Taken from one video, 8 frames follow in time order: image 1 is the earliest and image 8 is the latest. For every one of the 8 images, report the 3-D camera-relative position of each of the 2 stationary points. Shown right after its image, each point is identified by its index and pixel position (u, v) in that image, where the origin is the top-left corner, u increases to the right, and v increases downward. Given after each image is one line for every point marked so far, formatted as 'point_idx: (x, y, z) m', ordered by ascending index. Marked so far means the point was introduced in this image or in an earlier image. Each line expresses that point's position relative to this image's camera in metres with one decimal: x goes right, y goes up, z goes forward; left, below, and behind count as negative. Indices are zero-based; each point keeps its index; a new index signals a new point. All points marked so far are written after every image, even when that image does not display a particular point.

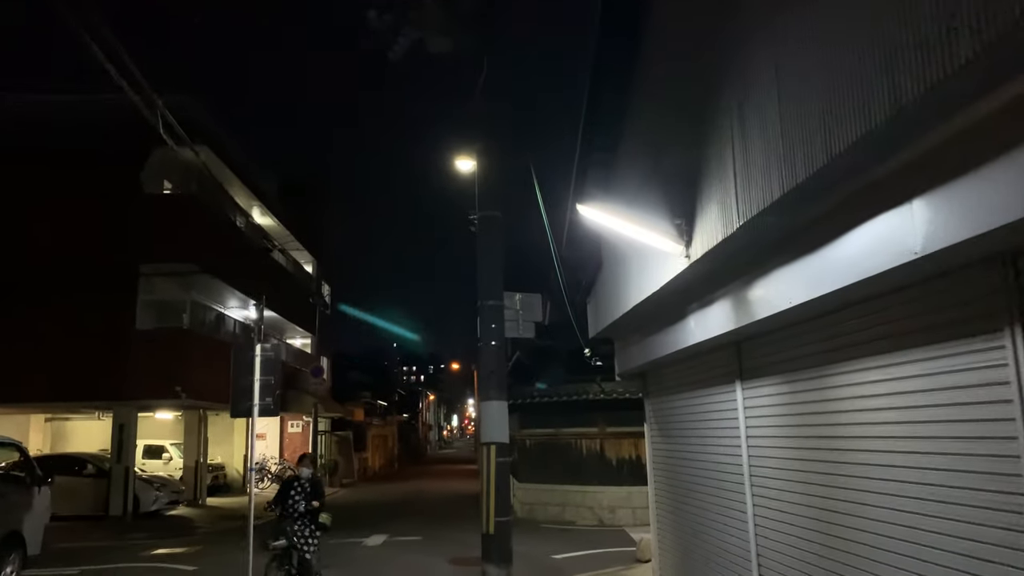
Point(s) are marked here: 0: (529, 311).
0: (+0.2, -0.3, +10.2) m
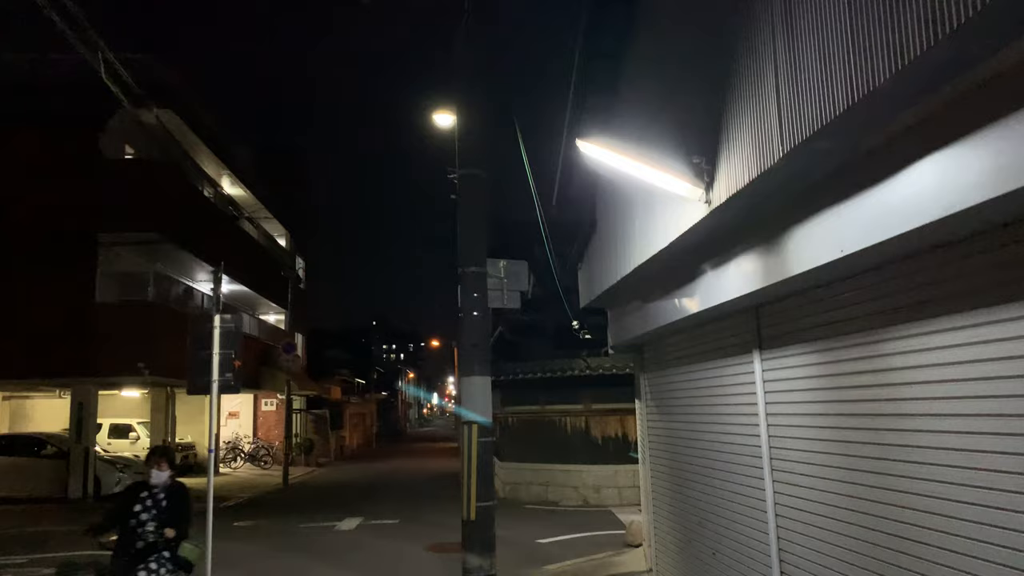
0: (0.0, +0.1, +9.4) m
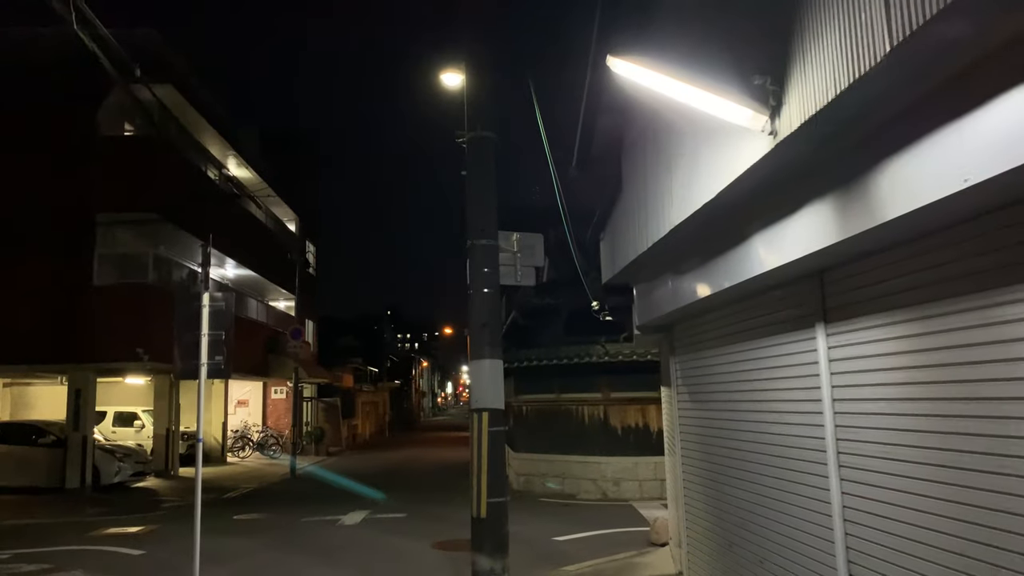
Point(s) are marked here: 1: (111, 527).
0: (+0.2, +0.4, +8.6) m
1: (-6.6, -3.9, +13.2) m
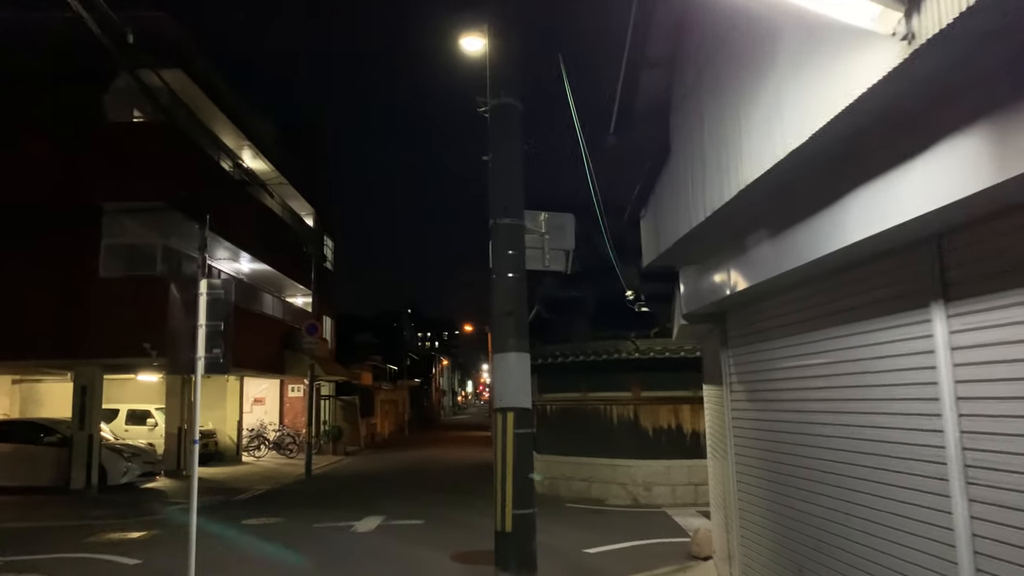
0: (+0.5, +0.5, +7.7) m
1: (-6.2, -3.8, +12.5) m
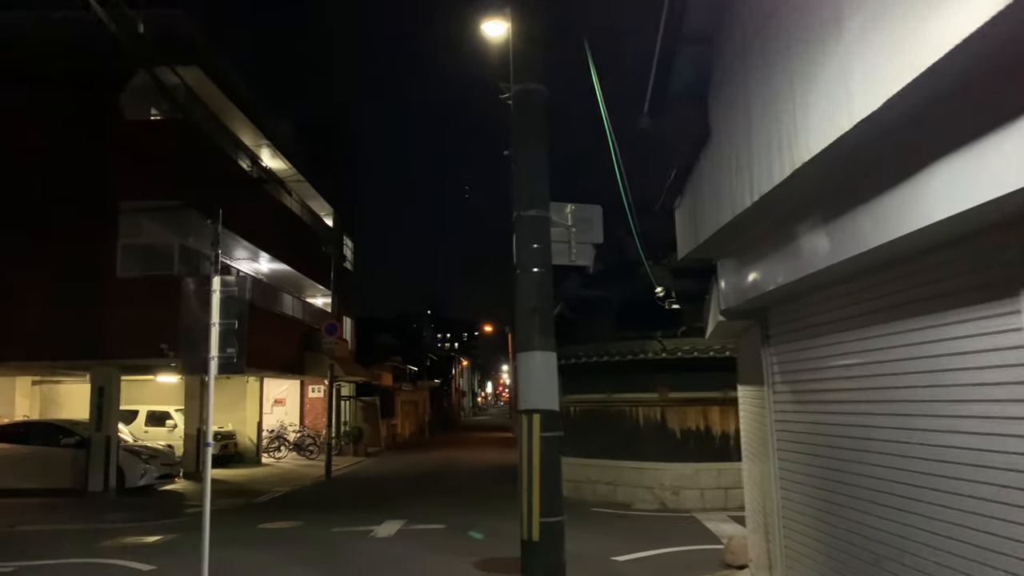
0: (+0.7, +0.5, +7.3) m
1: (-5.8, -3.8, +12.2) m
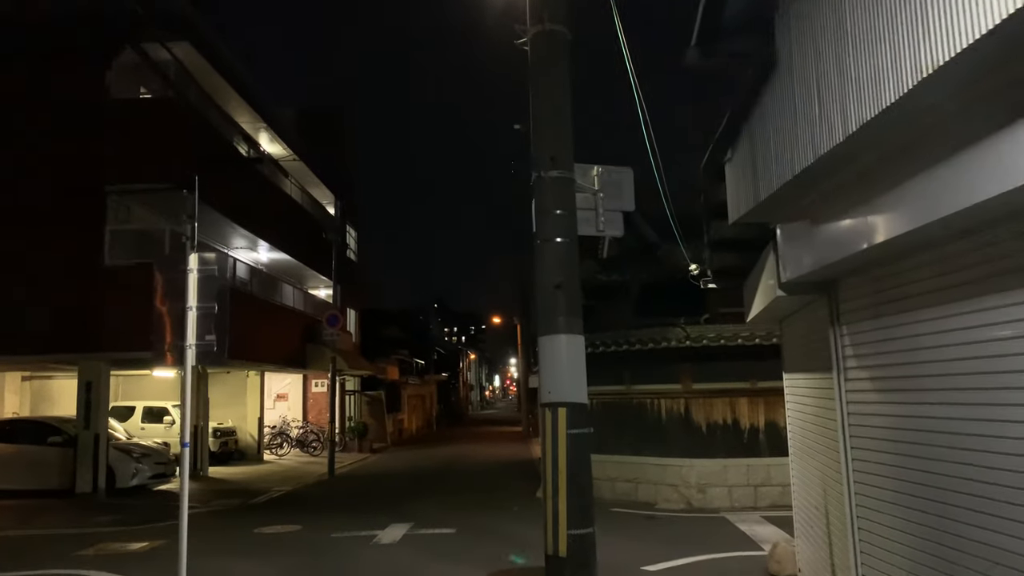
0: (+0.8, +0.7, +6.3) m
1: (-5.6, -3.6, +11.4) m
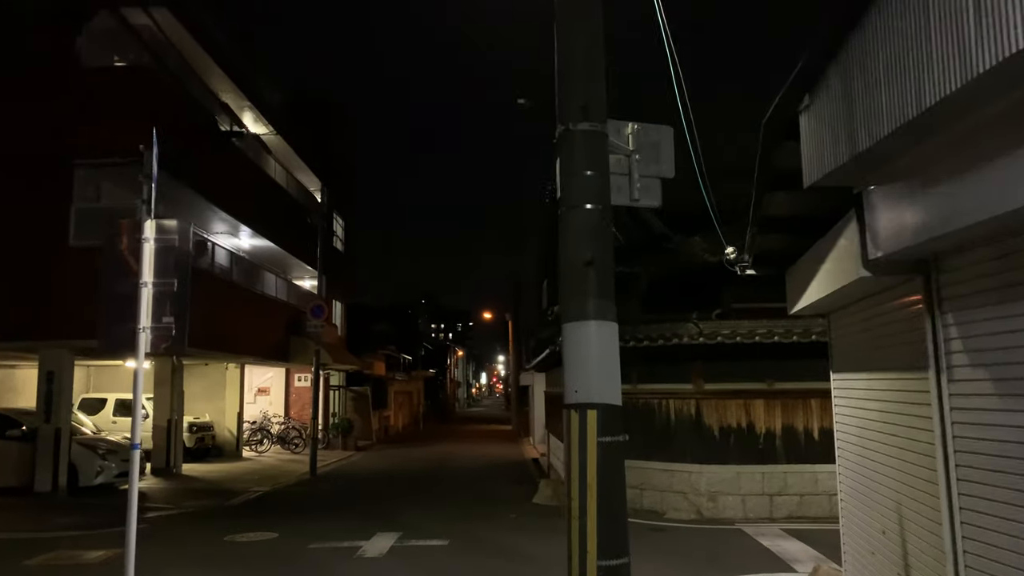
0: (+0.9, +0.9, +5.4) m
1: (-5.6, -3.3, +10.3) m
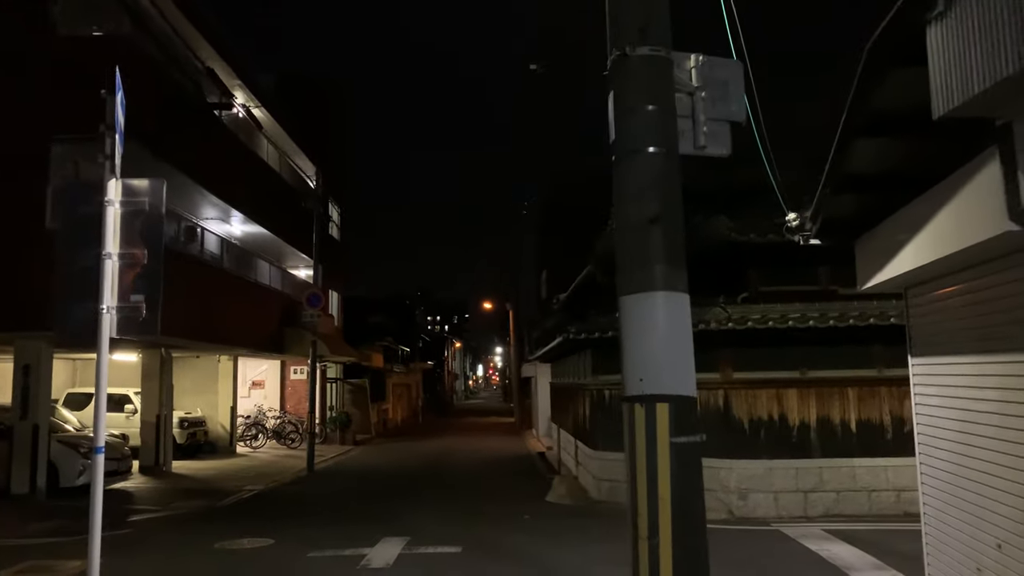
0: (+1.1, +1.1, +4.4) m
1: (-5.4, -3.1, +9.4) m
